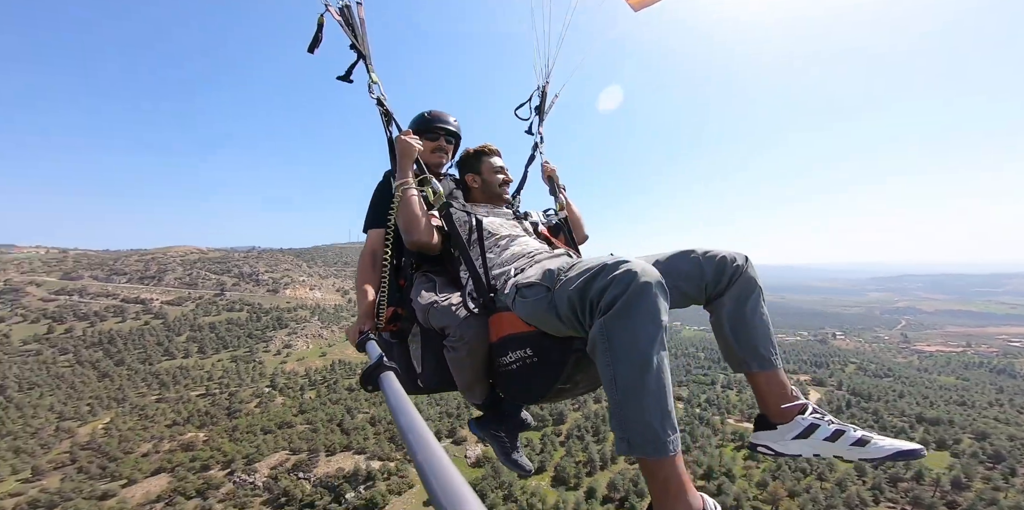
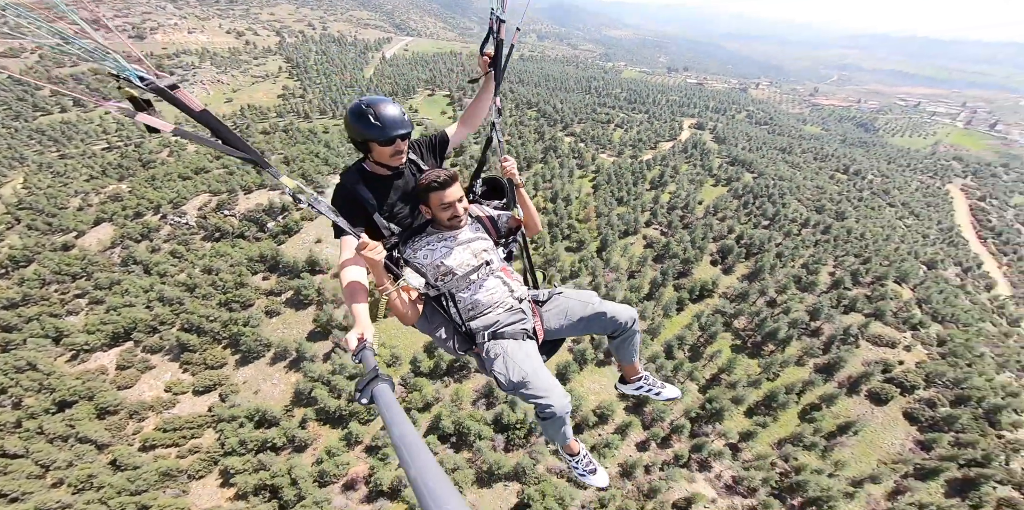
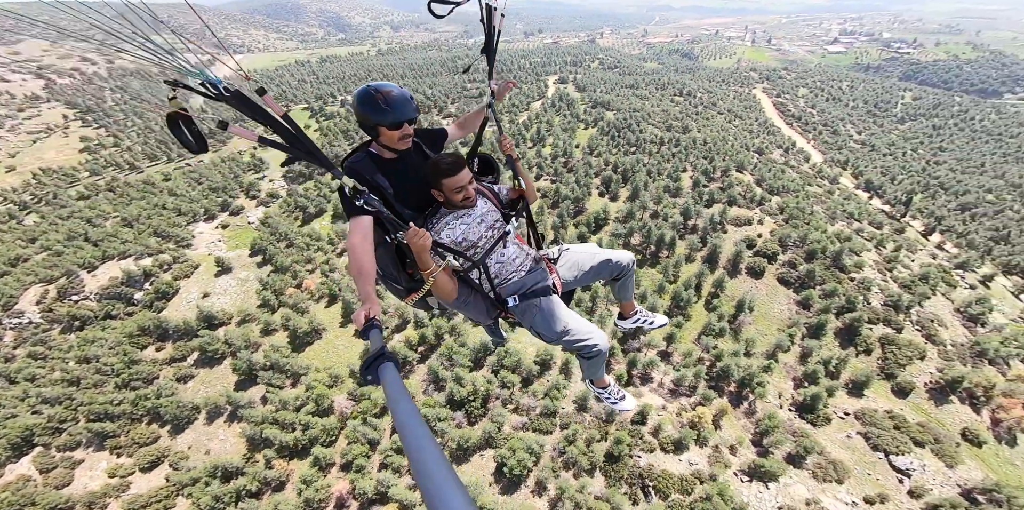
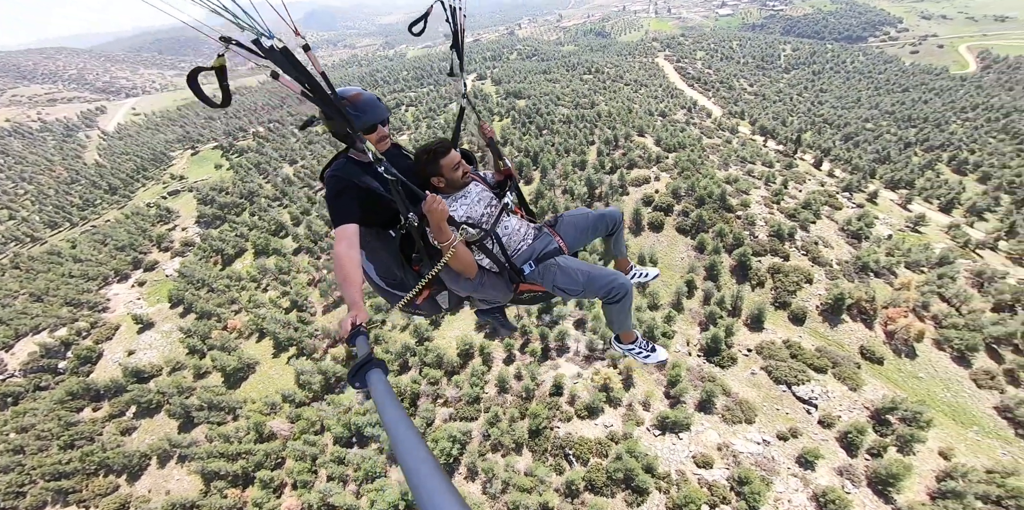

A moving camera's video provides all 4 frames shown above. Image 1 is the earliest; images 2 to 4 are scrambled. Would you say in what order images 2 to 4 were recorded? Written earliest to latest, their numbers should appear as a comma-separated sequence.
2, 3, 4
